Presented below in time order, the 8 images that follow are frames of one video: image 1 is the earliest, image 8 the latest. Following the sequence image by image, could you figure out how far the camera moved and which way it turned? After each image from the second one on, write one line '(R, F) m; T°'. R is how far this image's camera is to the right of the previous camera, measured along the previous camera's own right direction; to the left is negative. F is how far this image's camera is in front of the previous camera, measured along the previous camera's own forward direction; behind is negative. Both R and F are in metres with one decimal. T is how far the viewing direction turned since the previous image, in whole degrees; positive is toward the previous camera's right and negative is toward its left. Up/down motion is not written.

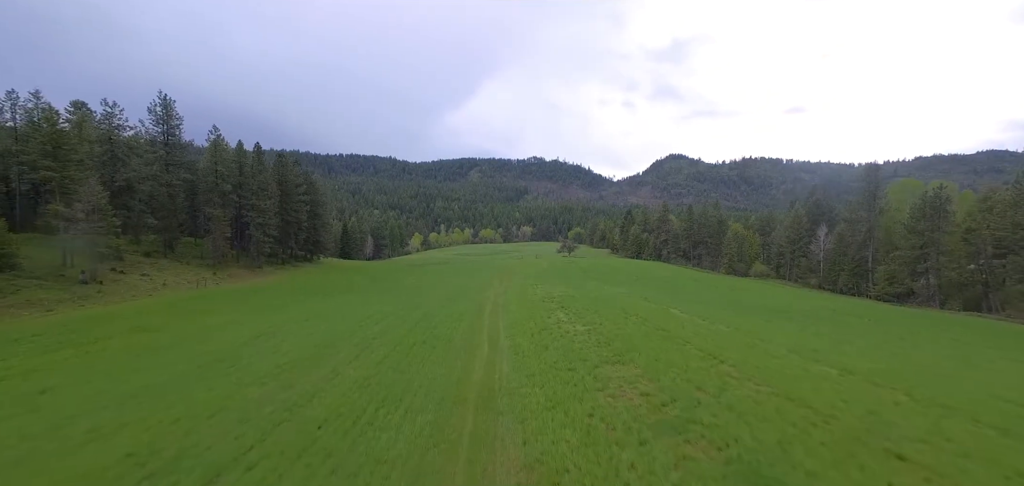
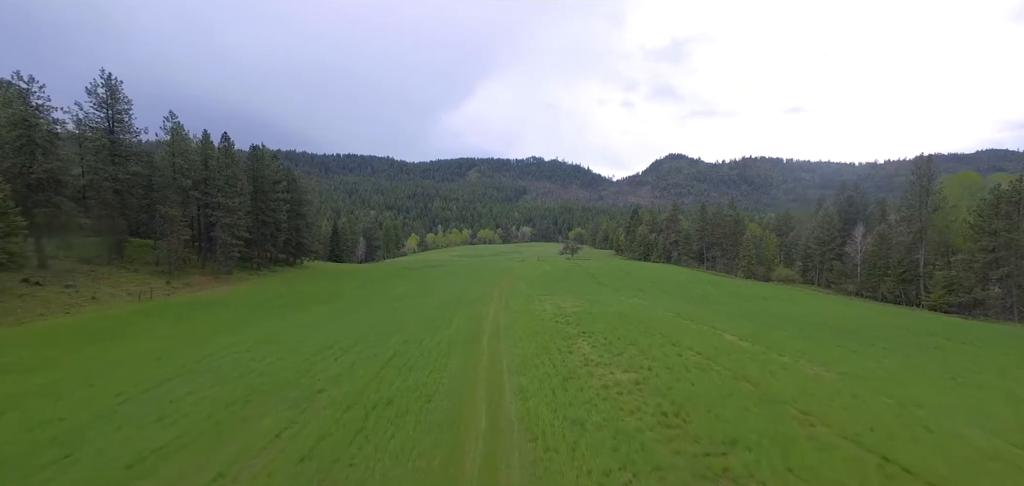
(-0.3, +5.4) m; 0°
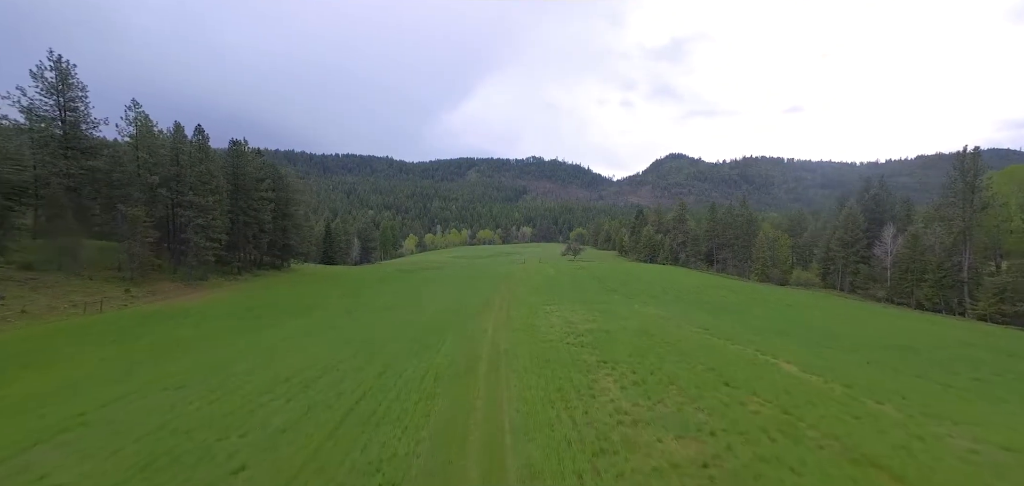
(-0.1, +3.7) m; 0°
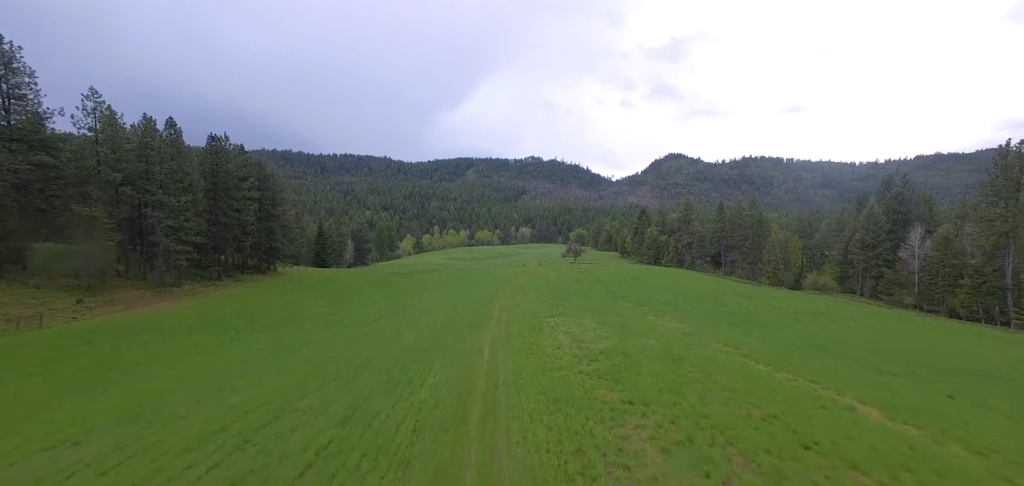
(-0.1, +3.1) m; 0°
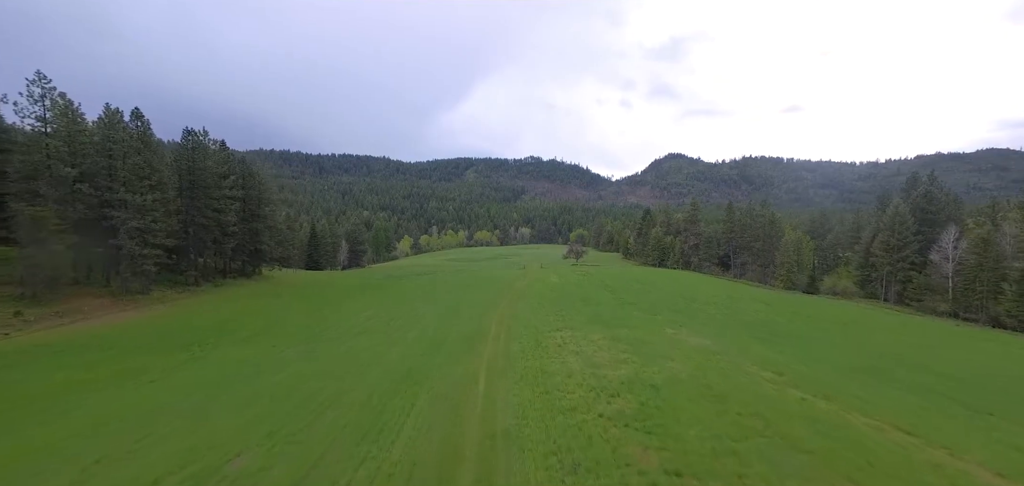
(-0.1, +3.2) m; 0°
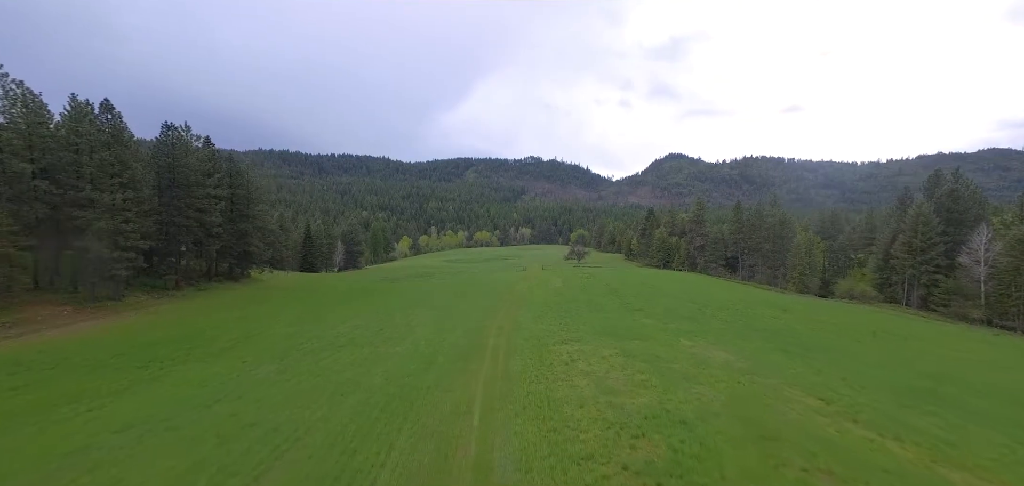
(0.0, +2.5) m; 0°
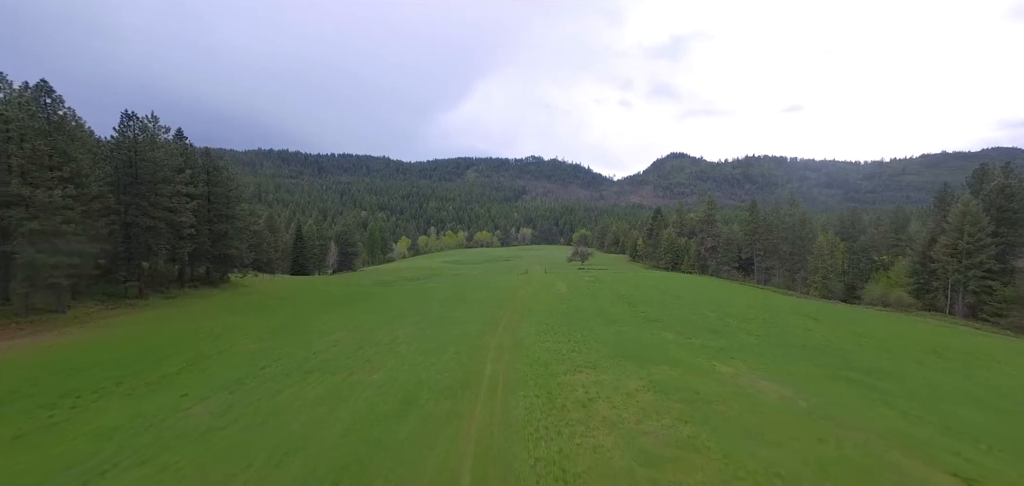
(0.0, +4.1) m; 0°
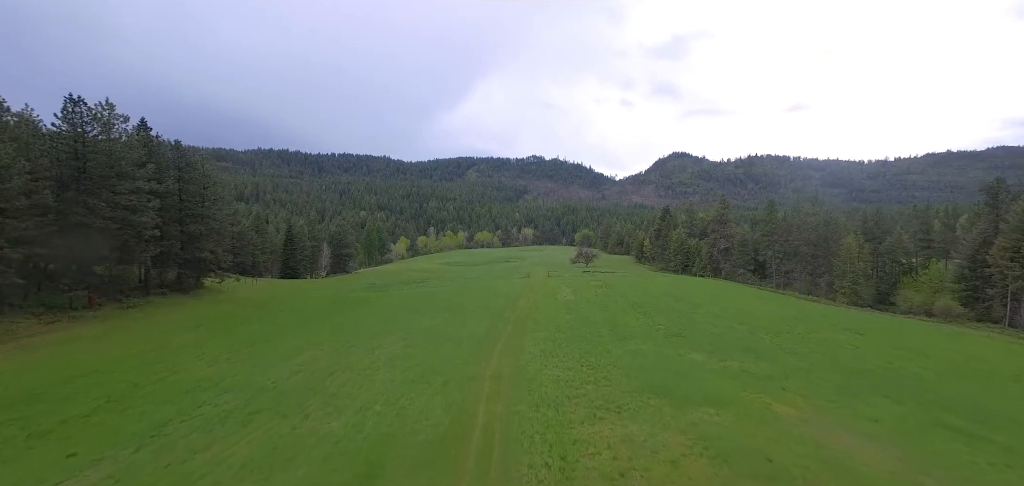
(0.0, +4.4) m; 0°
